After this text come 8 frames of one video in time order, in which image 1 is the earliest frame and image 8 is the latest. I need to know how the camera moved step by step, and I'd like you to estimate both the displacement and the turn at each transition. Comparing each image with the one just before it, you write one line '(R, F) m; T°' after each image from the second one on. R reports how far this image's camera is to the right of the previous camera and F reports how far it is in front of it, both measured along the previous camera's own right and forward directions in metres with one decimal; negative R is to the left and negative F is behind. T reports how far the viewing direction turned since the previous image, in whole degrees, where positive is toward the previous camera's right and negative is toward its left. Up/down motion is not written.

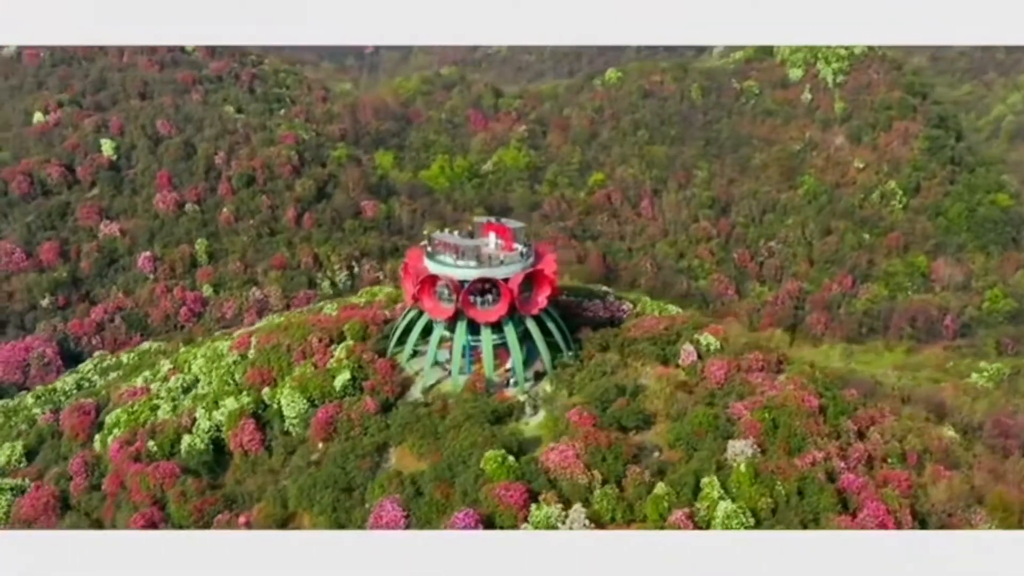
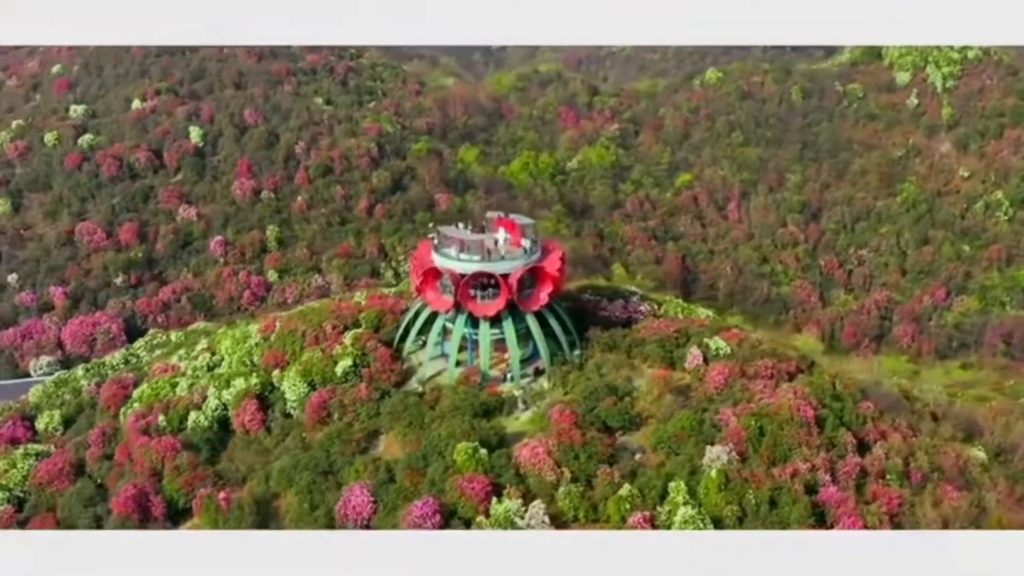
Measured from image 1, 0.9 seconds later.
(+1.5, 0.0) m; -7°
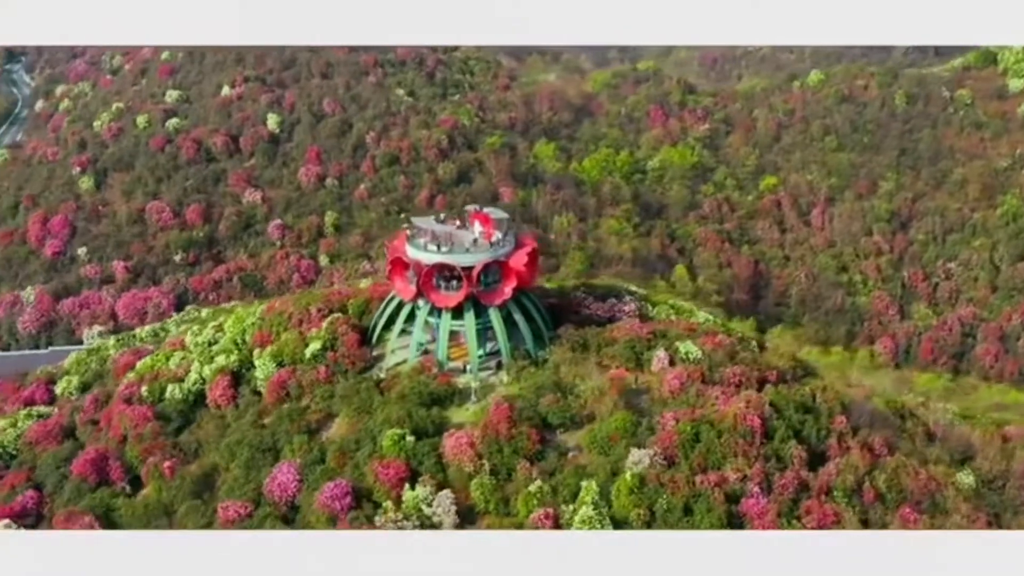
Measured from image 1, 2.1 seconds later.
(+2.2, +0.1) m; -8°
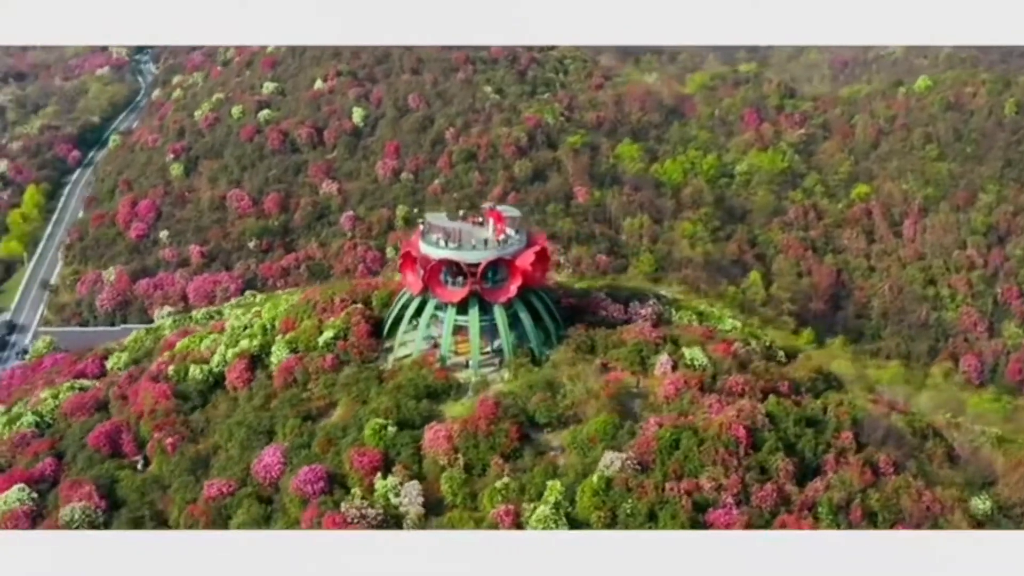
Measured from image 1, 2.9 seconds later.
(+1.5, 0.0) m; -7°
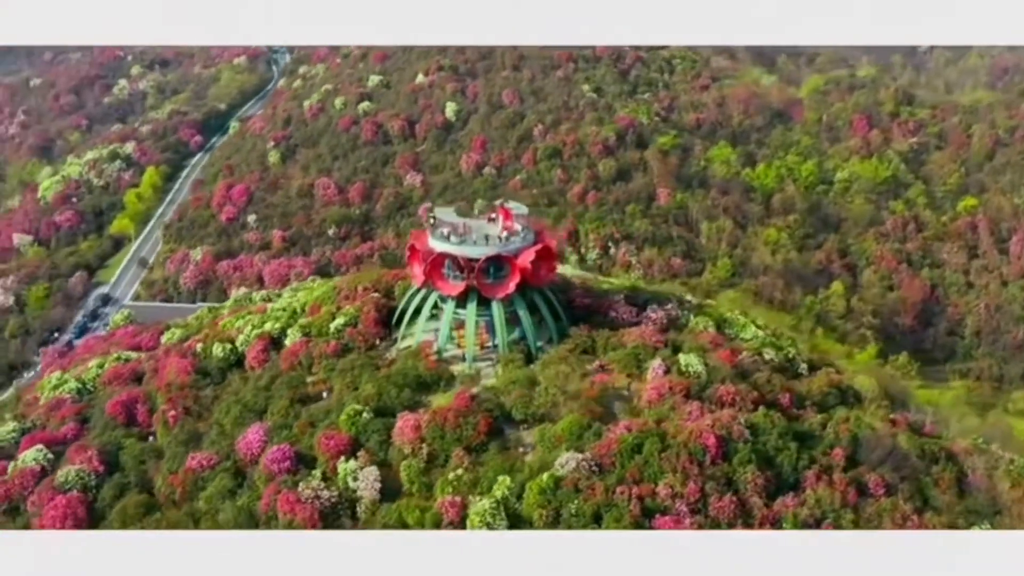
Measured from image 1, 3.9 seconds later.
(+1.9, 0.0) m; -8°
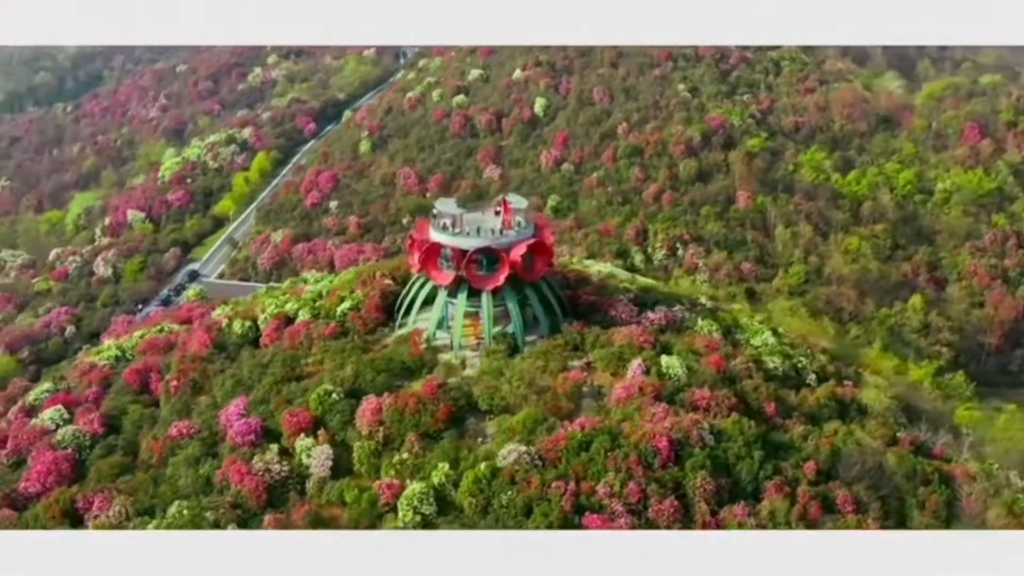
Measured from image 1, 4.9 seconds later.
(+2.0, 0.0) m; -8°
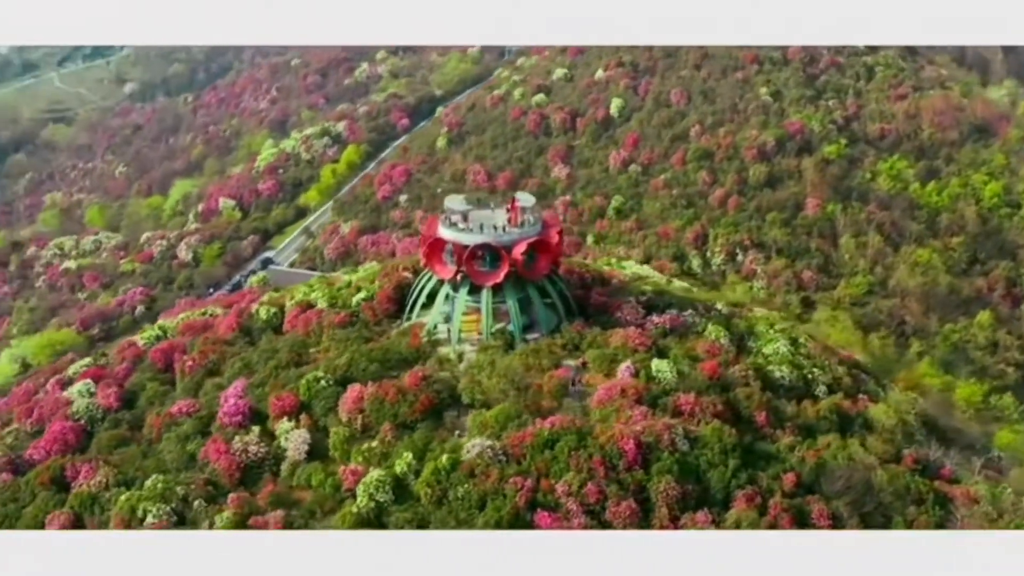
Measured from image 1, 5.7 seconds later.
(+1.6, 0.0) m; -7°
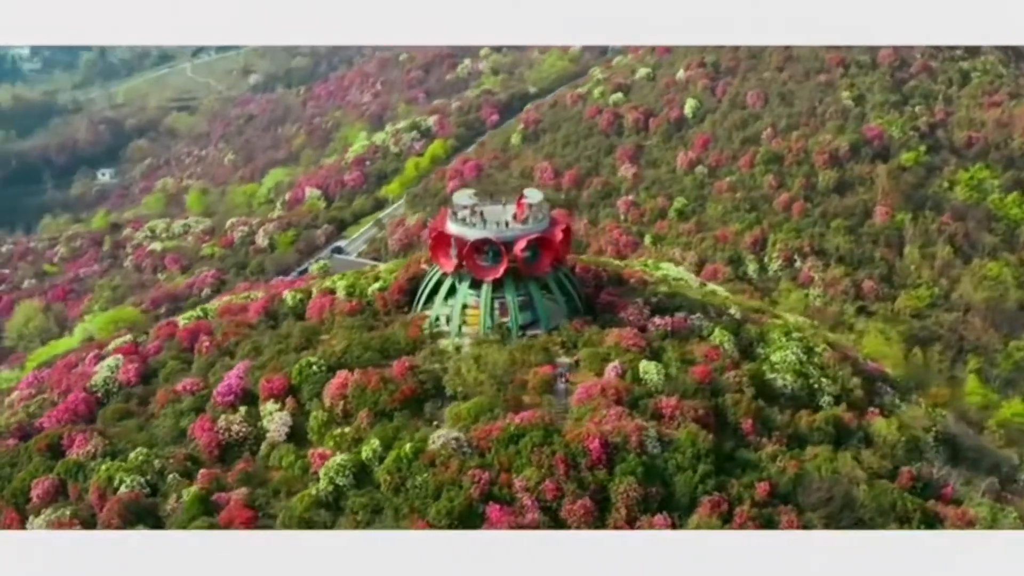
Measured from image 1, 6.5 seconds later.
(+1.6, 0.0) m; -7°
